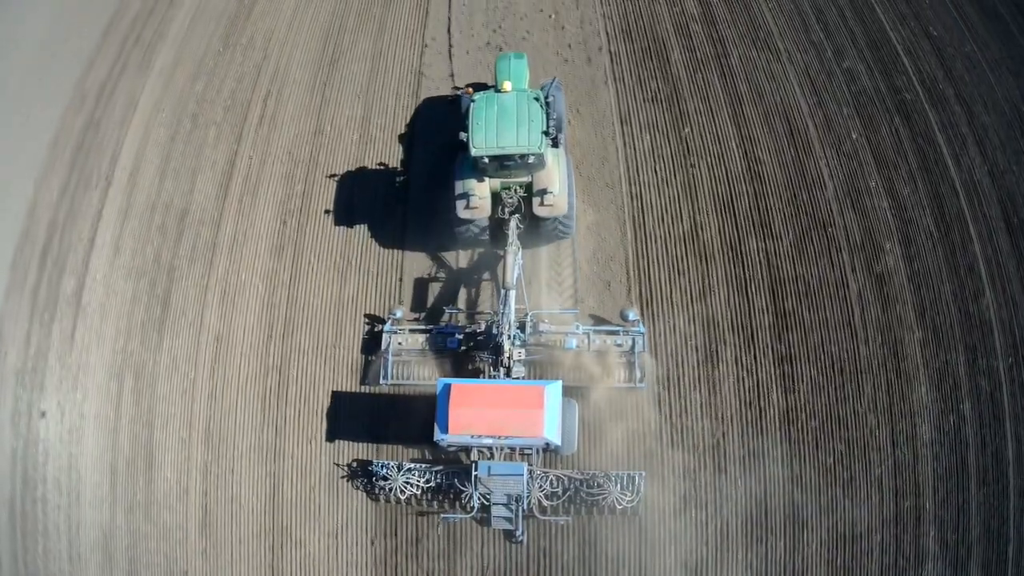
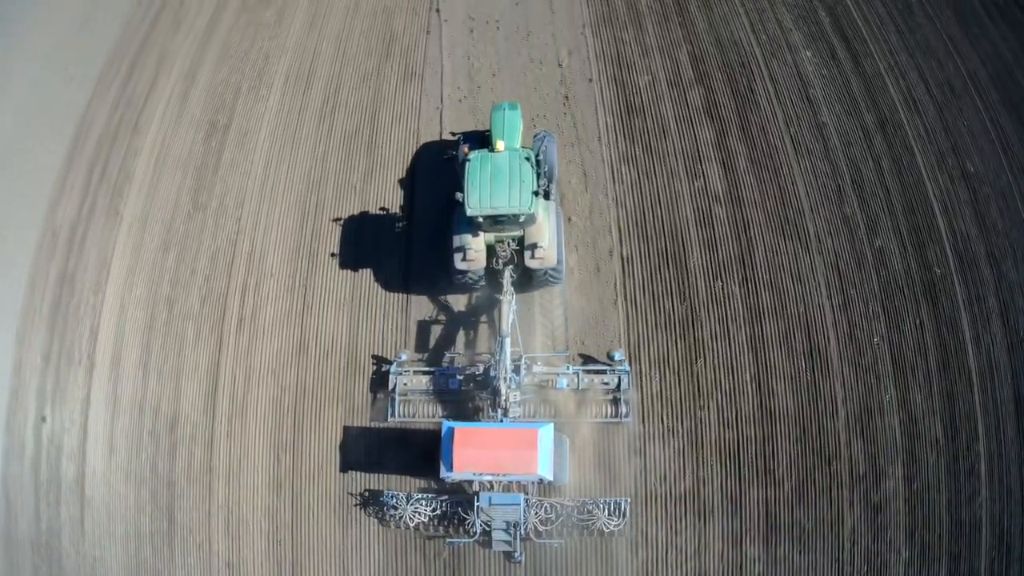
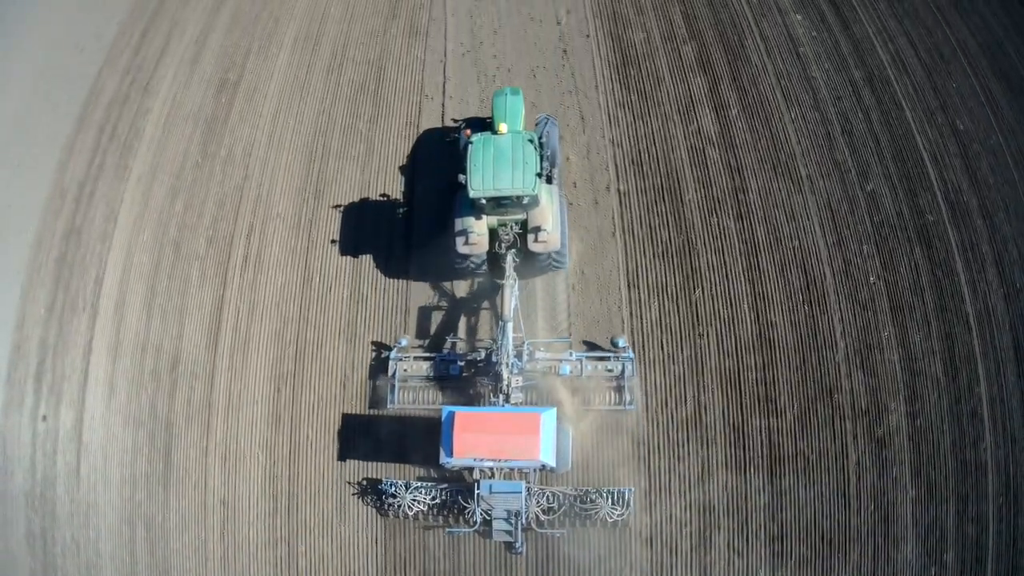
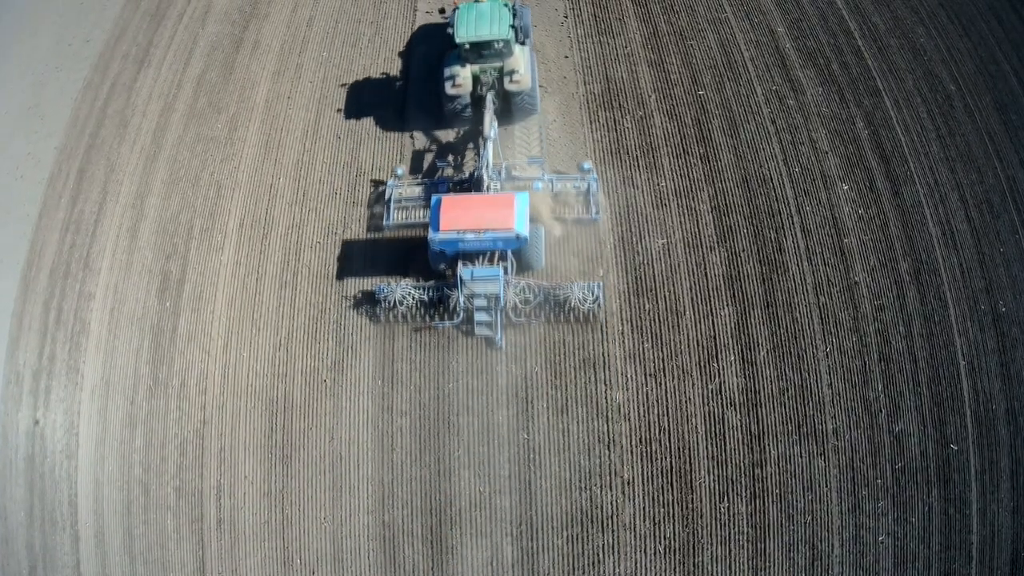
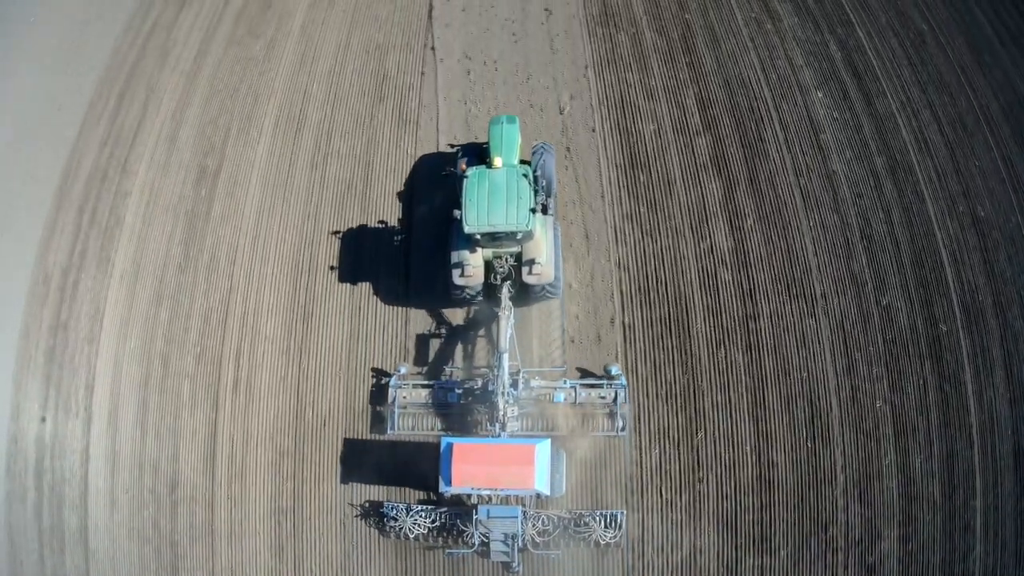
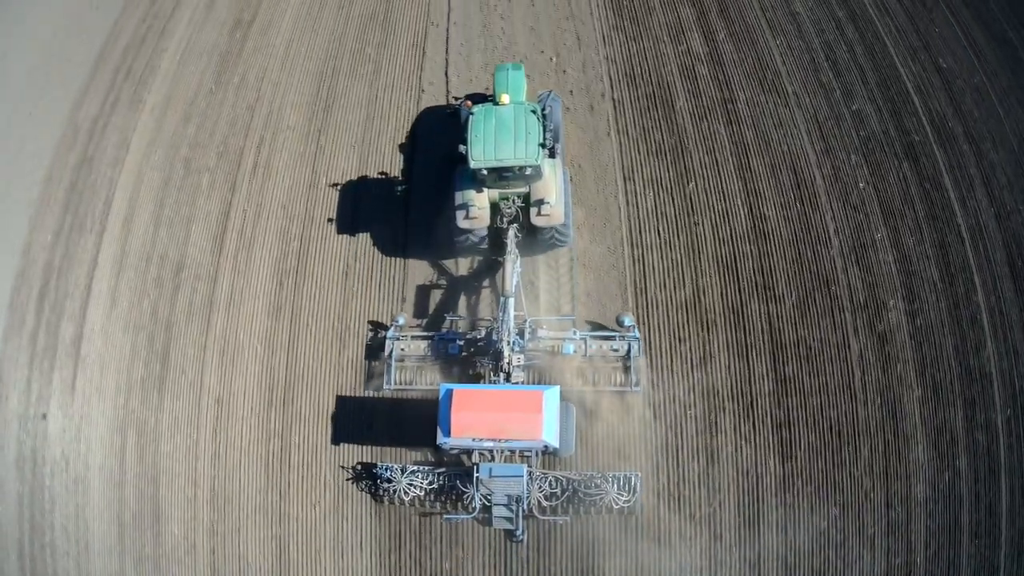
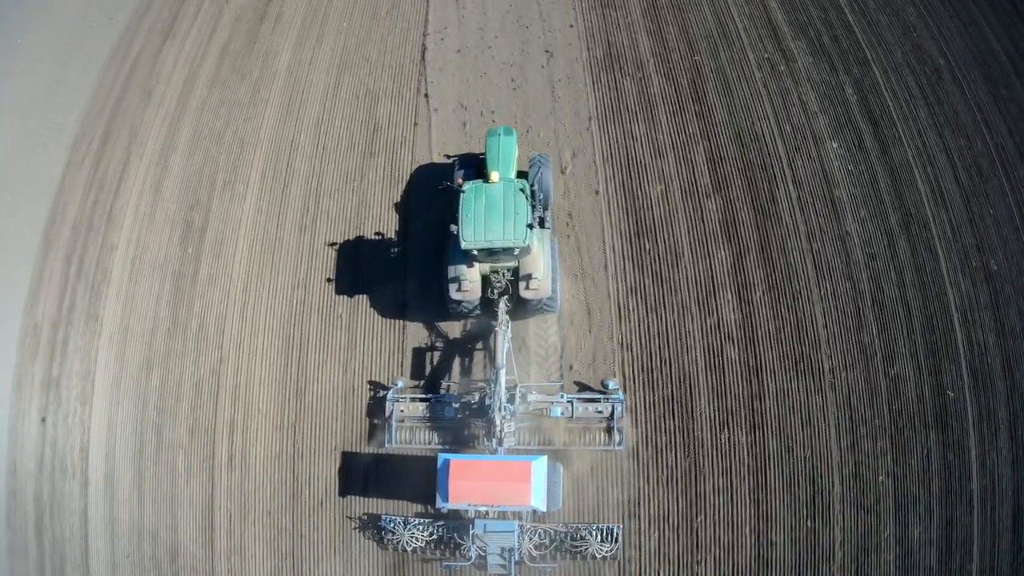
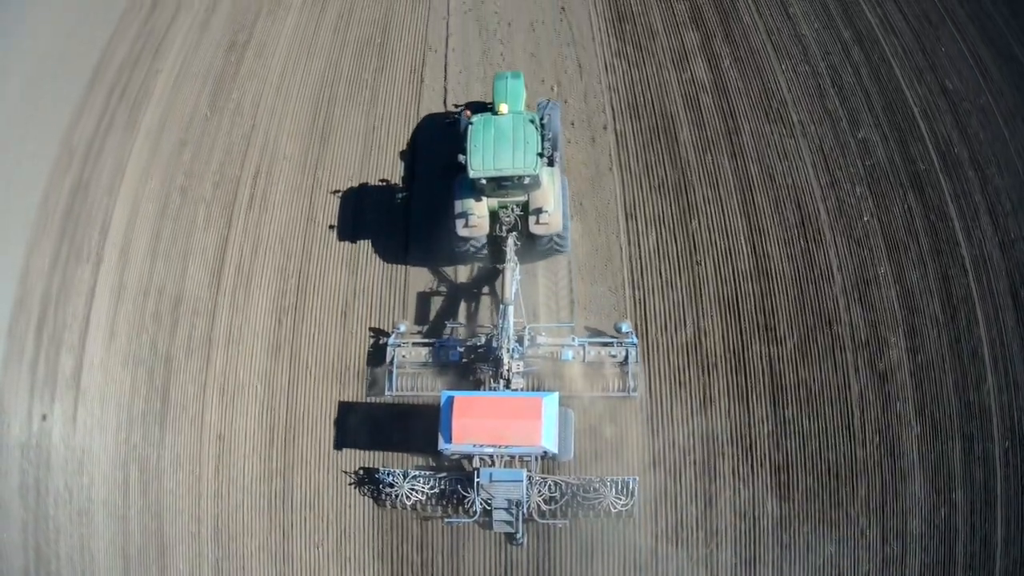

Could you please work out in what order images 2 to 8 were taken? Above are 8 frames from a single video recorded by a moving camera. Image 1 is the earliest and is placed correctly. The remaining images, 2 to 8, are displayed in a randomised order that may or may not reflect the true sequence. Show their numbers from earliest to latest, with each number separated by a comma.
6, 8, 3, 2, 5, 7, 4
